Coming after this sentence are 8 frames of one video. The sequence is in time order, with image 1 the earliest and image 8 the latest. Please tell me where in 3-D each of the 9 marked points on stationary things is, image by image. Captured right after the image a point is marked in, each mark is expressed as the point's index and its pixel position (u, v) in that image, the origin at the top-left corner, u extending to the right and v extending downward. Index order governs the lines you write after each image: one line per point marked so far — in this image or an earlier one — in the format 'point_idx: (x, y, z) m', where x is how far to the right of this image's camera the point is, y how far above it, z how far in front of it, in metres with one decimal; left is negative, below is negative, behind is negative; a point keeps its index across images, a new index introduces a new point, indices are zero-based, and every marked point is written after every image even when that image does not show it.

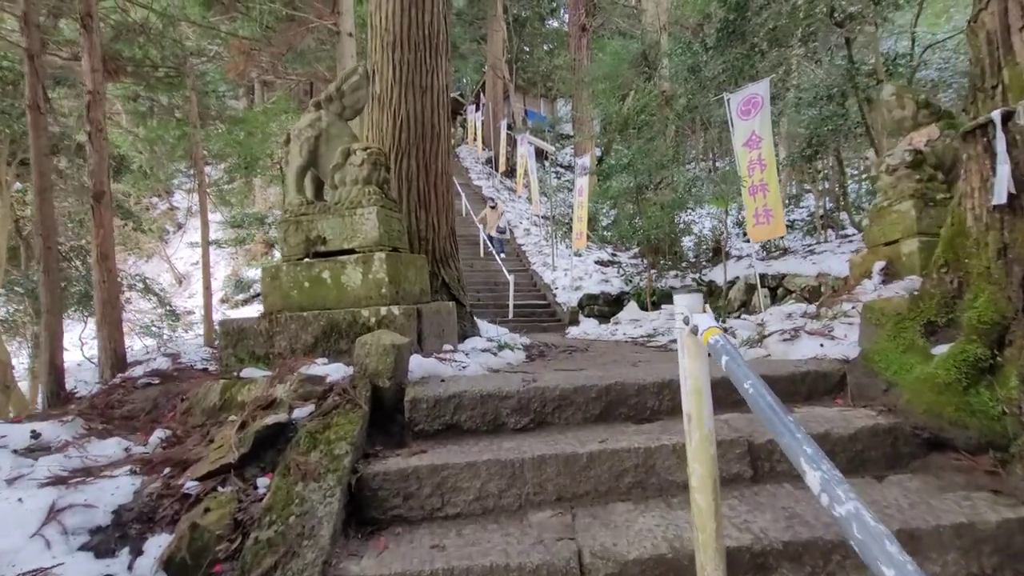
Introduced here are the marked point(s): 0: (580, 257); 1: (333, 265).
0: (+1.8, +0.9, +13.5) m
1: (-1.2, +0.2, +3.3) m
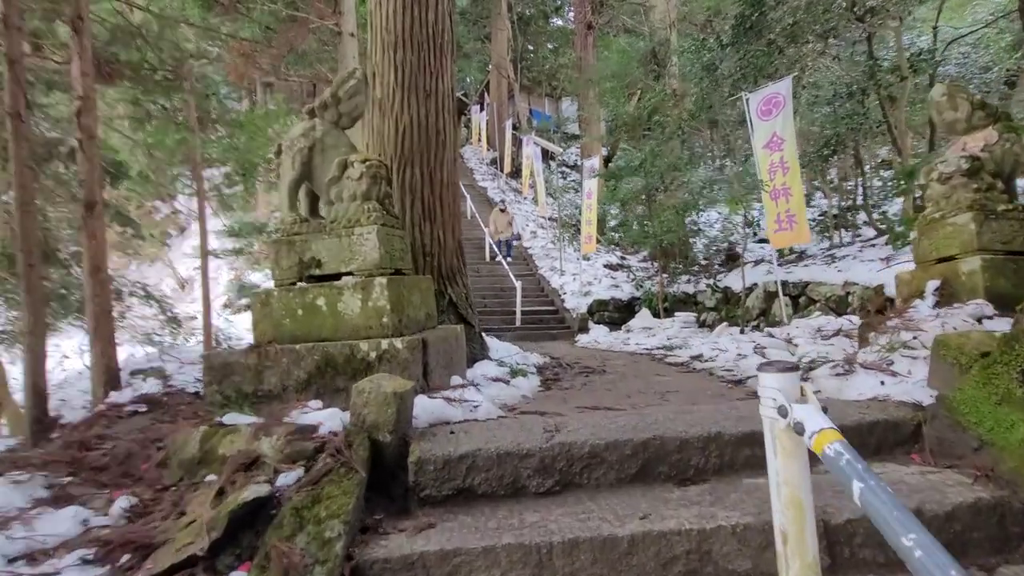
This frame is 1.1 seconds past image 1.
0: (+2.0, +0.7, +13.2) m
1: (-1.1, 0.0, +3.0) m
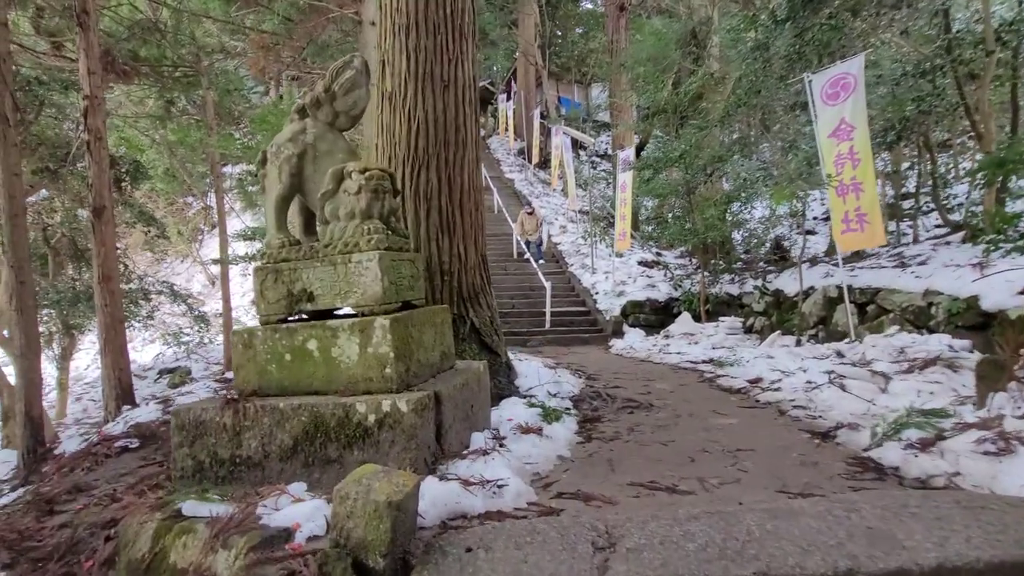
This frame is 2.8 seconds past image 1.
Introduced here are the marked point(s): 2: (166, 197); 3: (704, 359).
0: (+2.8, +0.8, +12.4) m
1: (-0.9, -0.2, +2.4) m
2: (-8.6, +2.2, +12.1) m
3: (+2.8, -1.0, +7.1) m
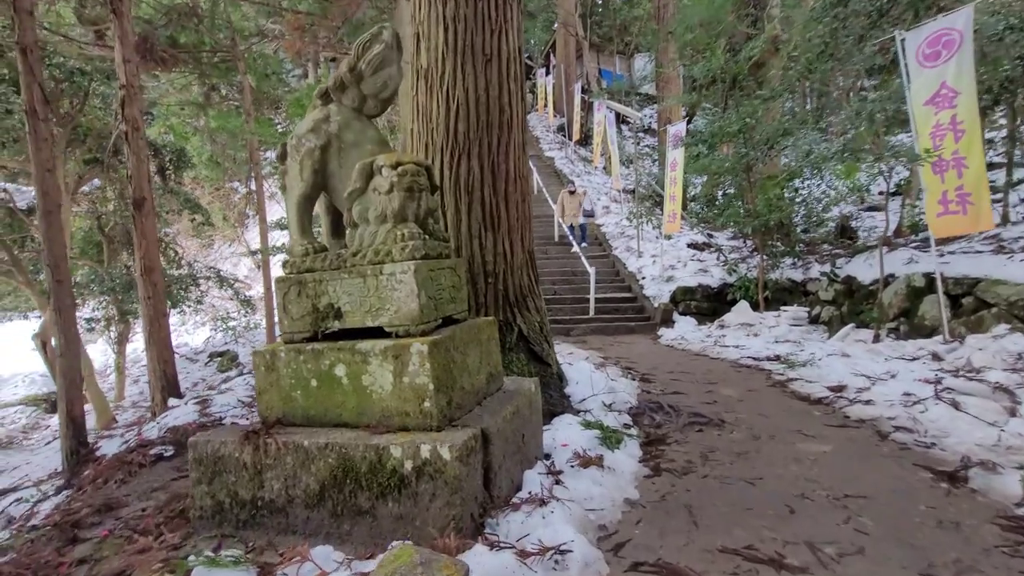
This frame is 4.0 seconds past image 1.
0: (+3.8, +1.1, +11.7) m
1: (-0.7, -0.3, +2.1) m
2: (-7.6, +2.6, +12.2) m
3: (+3.4, -0.9, +6.5) m
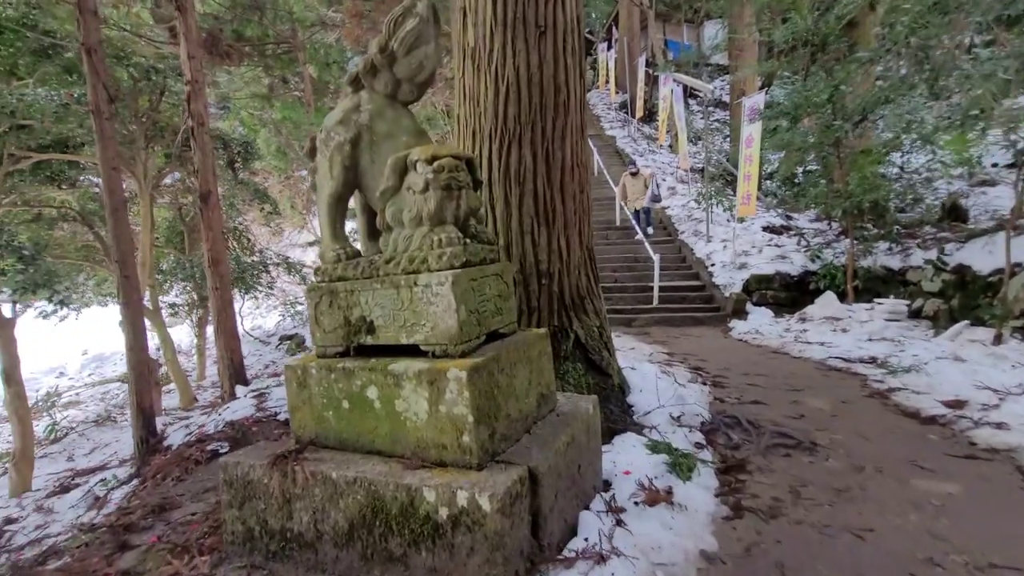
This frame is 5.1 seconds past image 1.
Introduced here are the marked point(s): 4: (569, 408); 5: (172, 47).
0: (+5.1, +1.4, +10.8) m
1: (-0.5, -0.3, +1.8) m
2: (-6.1, +2.9, +12.6) m
3: (+4.1, -0.8, +5.7) m
4: (+0.3, -0.5, +2.2) m
5: (-5.3, +3.7, +7.5) m
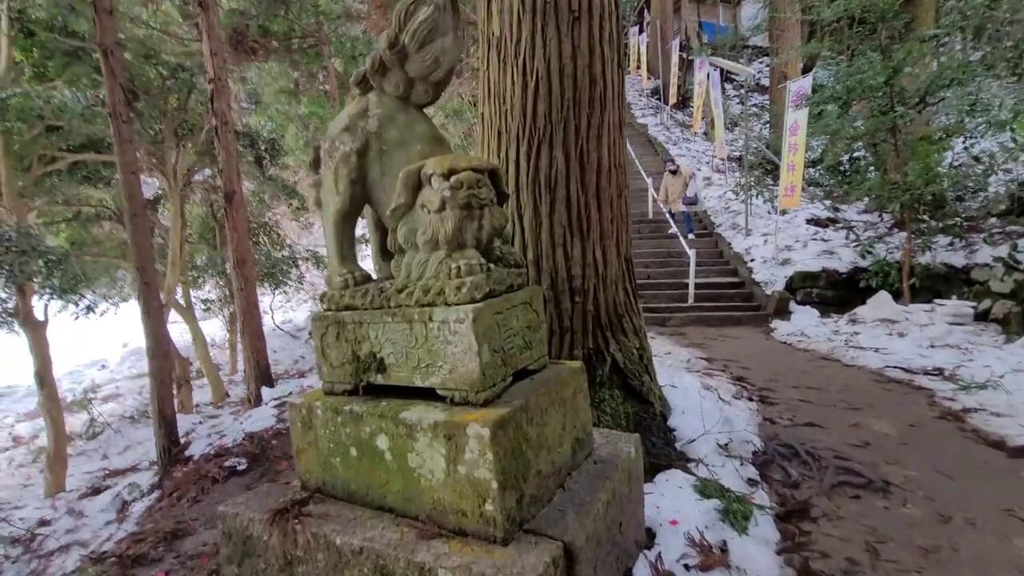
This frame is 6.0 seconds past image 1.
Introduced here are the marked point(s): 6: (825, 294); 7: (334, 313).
0: (+5.7, +1.5, +10.2) m
1: (-0.4, -0.5, +1.6) m
2: (-5.4, +3.0, +12.6) m
3: (+4.4, -0.8, +5.2) m
4: (+0.4, -0.7, +1.9) m
5: (-4.9, +3.7, +7.5) m
6: (+5.2, -0.1, +8.1) m
7: (-0.7, -0.1, +1.8) m
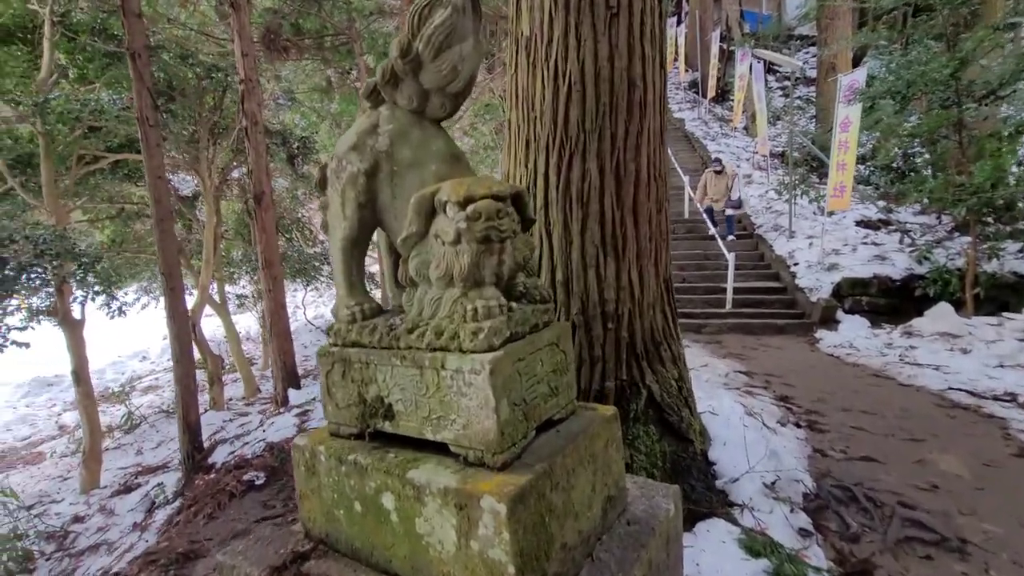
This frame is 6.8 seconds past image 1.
0: (+6.3, +1.4, +9.6) m
1: (-0.3, -0.6, +1.4) m
2: (-4.6, +3.1, +12.7) m
3: (+4.7, -1.0, +4.7) m
4: (+0.5, -0.8, +1.7) m
5: (-4.4, +3.7, +7.5) m
6: (+5.6, -0.3, +7.5) m
7: (-0.6, -0.2, +1.7) m
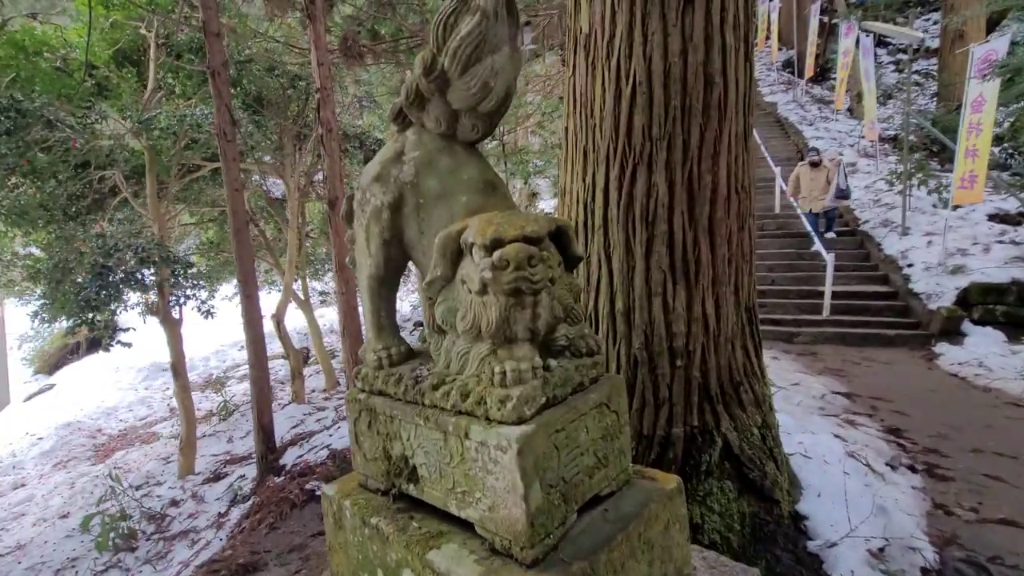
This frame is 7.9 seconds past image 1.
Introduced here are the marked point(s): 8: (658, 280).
0: (+7.6, +1.3, +8.3) m
1: (-0.2, -0.7, +1.2) m
2: (-2.7, +3.2, +13.0) m
3: (+5.2, -1.1, +3.8) m
4: (+0.6, -0.9, +1.4) m
5: (-3.3, +3.7, +7.8) m
6: (+6.6, -0.4, +6.4) m
7: (-0.4, -0.3, +1.5) m
8: (+0.6, 0.0, +2.0) m
